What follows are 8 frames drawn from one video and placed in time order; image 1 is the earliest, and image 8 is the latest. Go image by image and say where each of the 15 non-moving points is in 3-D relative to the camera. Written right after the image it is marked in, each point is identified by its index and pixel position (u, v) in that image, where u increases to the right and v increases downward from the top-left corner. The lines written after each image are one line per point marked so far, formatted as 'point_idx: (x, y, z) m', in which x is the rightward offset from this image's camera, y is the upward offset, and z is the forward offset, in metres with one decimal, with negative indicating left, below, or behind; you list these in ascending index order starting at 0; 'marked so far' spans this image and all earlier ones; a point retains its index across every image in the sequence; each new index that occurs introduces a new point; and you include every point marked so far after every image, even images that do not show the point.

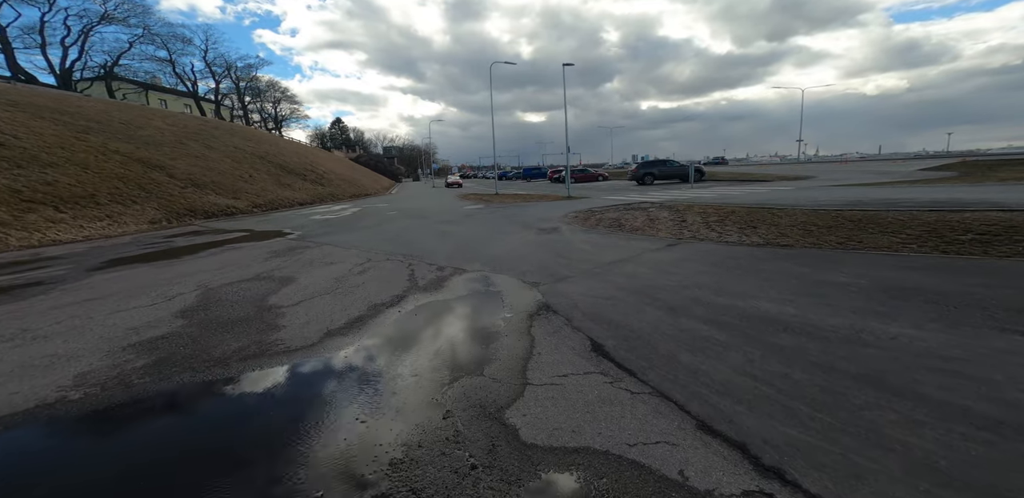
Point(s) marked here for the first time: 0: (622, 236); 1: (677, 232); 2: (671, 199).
0: (+2.7, +0.3, +10.9) m
1: (+4.0, +0.4, +10.7) m
2: (+6.4, +1.9, +18.1) m
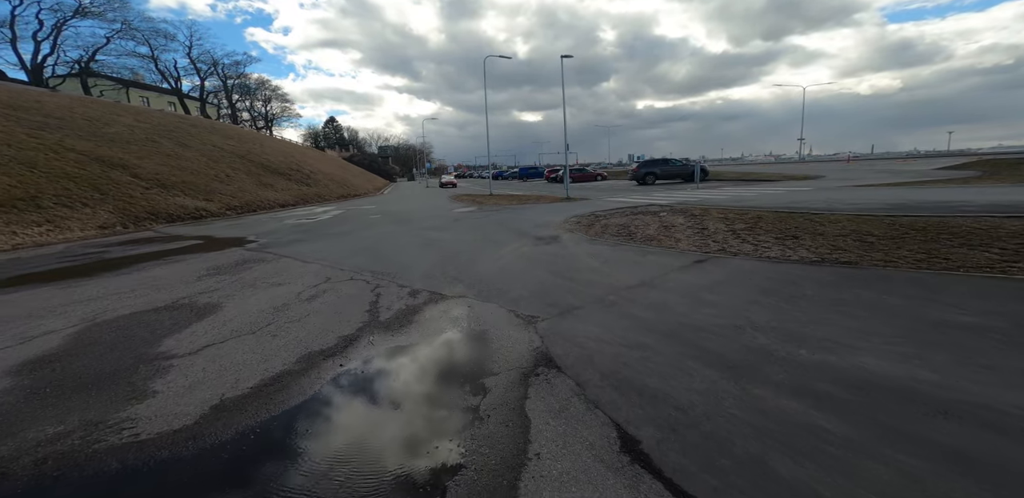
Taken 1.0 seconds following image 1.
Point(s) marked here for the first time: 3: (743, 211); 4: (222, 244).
0: (+2.5, 0.0, +9.1) m
1: (+3.8, +0.1, +8.9) m
2: (+6.1, +1.7, +16.4) m
3: (+6.1, +1.0, +12.0) m
4: (-8.4, +0.2, +13.1) m
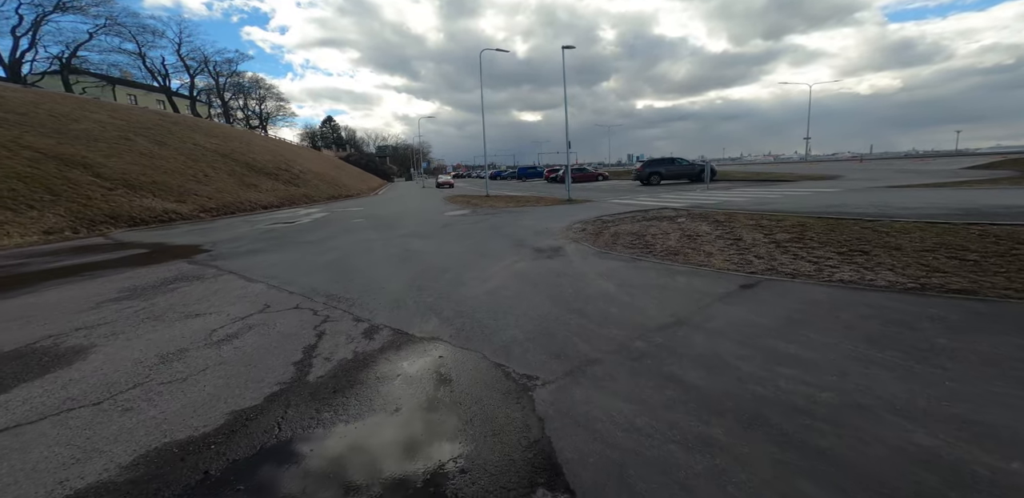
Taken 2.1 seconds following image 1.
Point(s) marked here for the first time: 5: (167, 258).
0: (+2.4, -0.3, +7.3) m
1: (+3.7, -0.1, +7.1) m
2: (+6.0, +1.4, +14.6) m
3: (+6.0, +0.7, +10.2) m
4: (-8.5, -0.1, +11.3) m
5: (-8.0, -0.2, +10.4) m
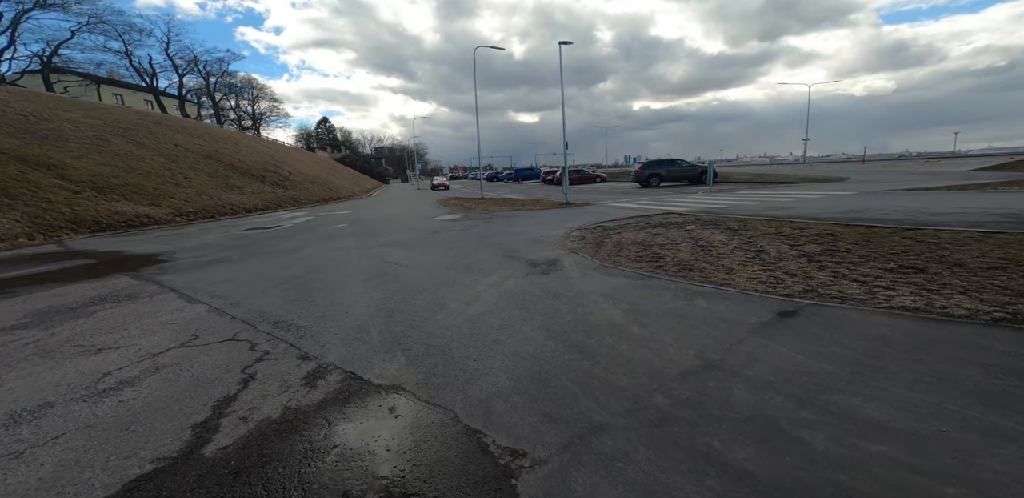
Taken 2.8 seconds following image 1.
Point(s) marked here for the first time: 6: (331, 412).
0: (+2.2, -0.5, +6.2) m
1: (+3.5, -0.4, +6.1) m
2: (+5.8, +1.2, +13.5) m
3: (+5.8, +0.5, +9.1) m
4: (-8.7, -0.3, +10.1) m
5: (-8.2, -0.4, +9.3) m
6: (-1.5, -1.3, +3.7) m
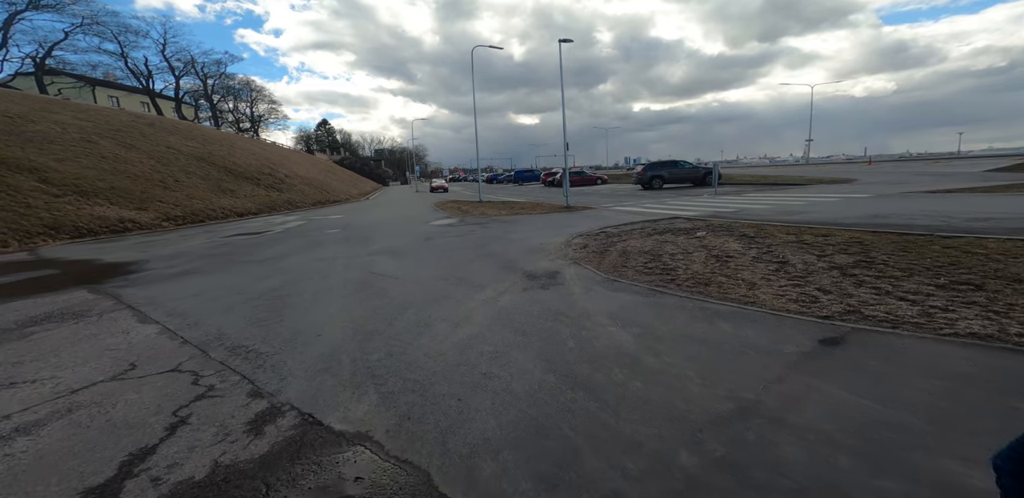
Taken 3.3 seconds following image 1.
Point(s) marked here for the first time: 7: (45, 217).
0: (+2.1, -0.7, +5.5) m
1: (+3.4, -0.5, +5.3) m
2: (+5.7, +1.0, +12.8) m
3: (+5.7, +0.4, +8.4) m
4: (-8.8, -0.5, +9.4) m
5: (-8.2, -0.6, +8.5) m
6: (-1.5, -1.5, +2.9) m
7: (-16.8, +1.2, +16.2) m
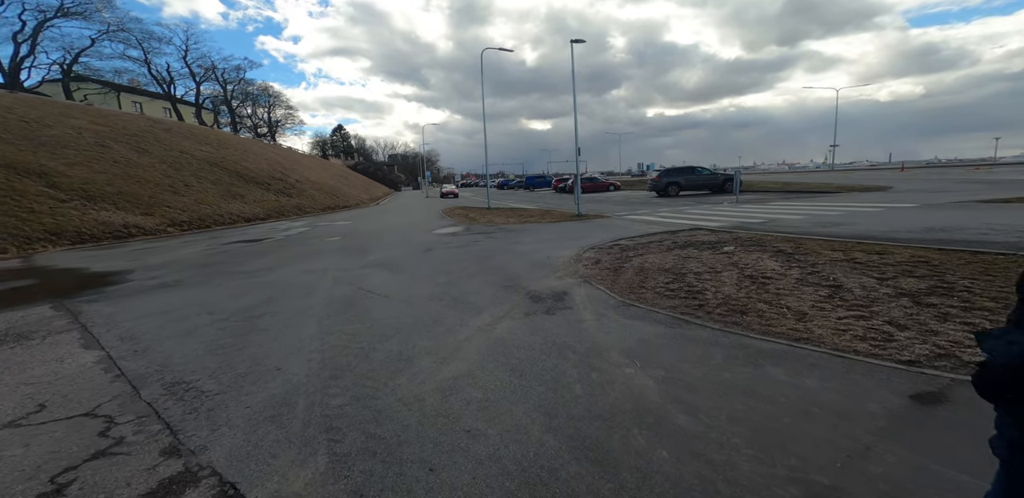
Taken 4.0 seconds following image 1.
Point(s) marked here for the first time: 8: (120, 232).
0: (+2.1, -0.9, +4.5) m
1: (+3.4, -0.8, +4.3) m
2: (+5.9, +0.6, +11.7) m
3: (+5.8, +0.1, +7.3) m
4: (-8.7, -0.7, +8.8) m
5: (-8.2, -0.8, +7.9) m
6: (-1.7, -1.7, +2.1) m
7: (-16.4, +1.0, +15.9) m
8: (-15.2, +0.7, +17.5) m
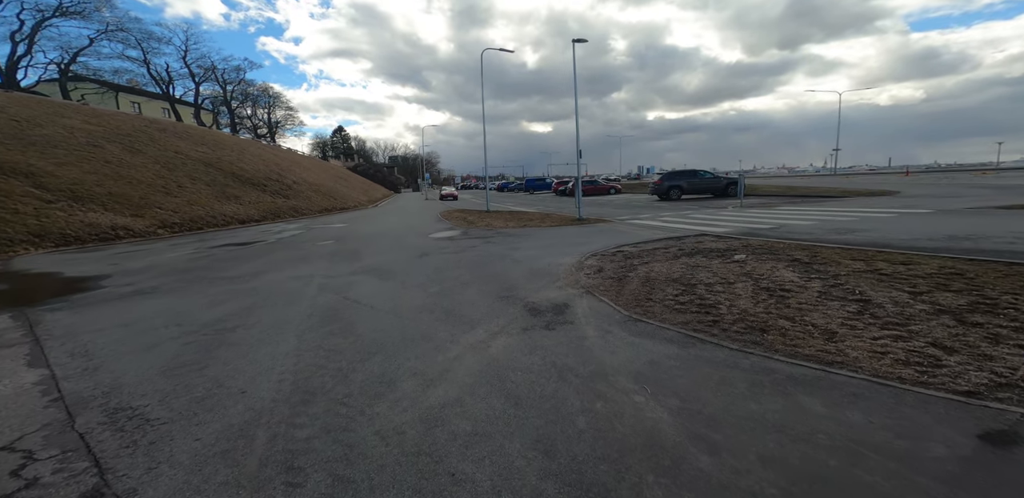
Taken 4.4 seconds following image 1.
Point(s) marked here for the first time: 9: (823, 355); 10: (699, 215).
0: (+2.1, -1.0, +4.0) m
1: (+3.3, -0.9, +3.8) m
2: (+5.9, +0.5, +11.2) m
3: (+5.8, -0.1, +6.8) m
4: (-8.7, -0.8, +8.3) m
5: (-8.2, -0.9, +7.4) m
6: (-1.7, -1.7, +1.6) m
7: (-16.5, +0.9, +15.4) m
8: (-15.3, +0.6, +17.0) m
9: (+2.7, -0.9, +3.9) m
10: (+7.5, +1.4, +17.8) m
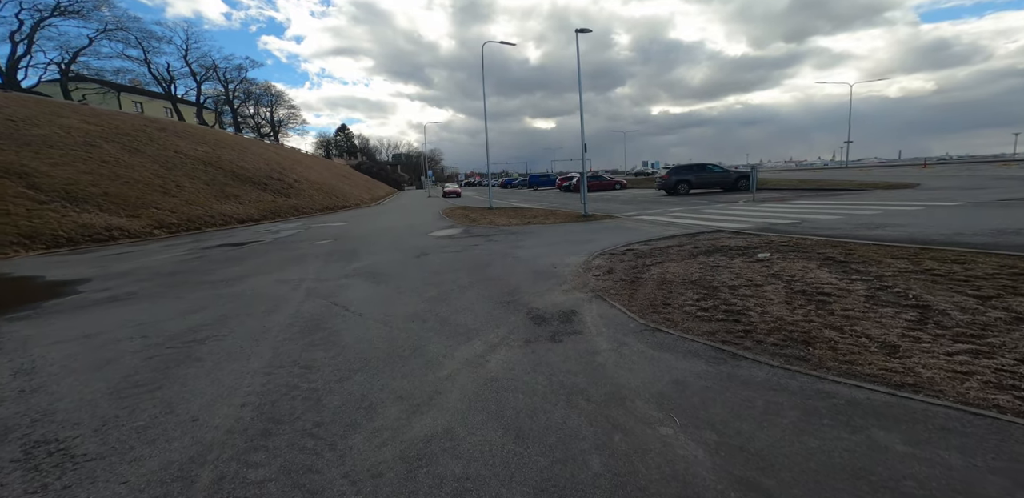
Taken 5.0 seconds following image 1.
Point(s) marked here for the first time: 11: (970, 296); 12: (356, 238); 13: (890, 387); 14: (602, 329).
0: (+2.1, -1.0, +3.3) m
1: (+3.3, -0.9, +3.1) m
2: (+6.0, +0.5, +10.5) m
3: (+5.8, 0.0, +6.1) m
4: (-8.7, -0.9, +7.8) m
5: (-8.2, -1.0, +6.9) m
6: (-1.7, -1.8, +1.0) m
7: (-16.3, +0.8, +15.0) m
8: (-15.1, +0.5, +16.6) m
9: (+2.7, -0.9, +3.3) m
10: (+7.6, +1.5, +17.1) m
11: (+4.4, -0.5, +4.4) m
12: (-5.0, +0.4, +14.3) m
13: (+2.6, -1.0, +3.2) m
14: (+0.9, -0.8, +4.8) m
